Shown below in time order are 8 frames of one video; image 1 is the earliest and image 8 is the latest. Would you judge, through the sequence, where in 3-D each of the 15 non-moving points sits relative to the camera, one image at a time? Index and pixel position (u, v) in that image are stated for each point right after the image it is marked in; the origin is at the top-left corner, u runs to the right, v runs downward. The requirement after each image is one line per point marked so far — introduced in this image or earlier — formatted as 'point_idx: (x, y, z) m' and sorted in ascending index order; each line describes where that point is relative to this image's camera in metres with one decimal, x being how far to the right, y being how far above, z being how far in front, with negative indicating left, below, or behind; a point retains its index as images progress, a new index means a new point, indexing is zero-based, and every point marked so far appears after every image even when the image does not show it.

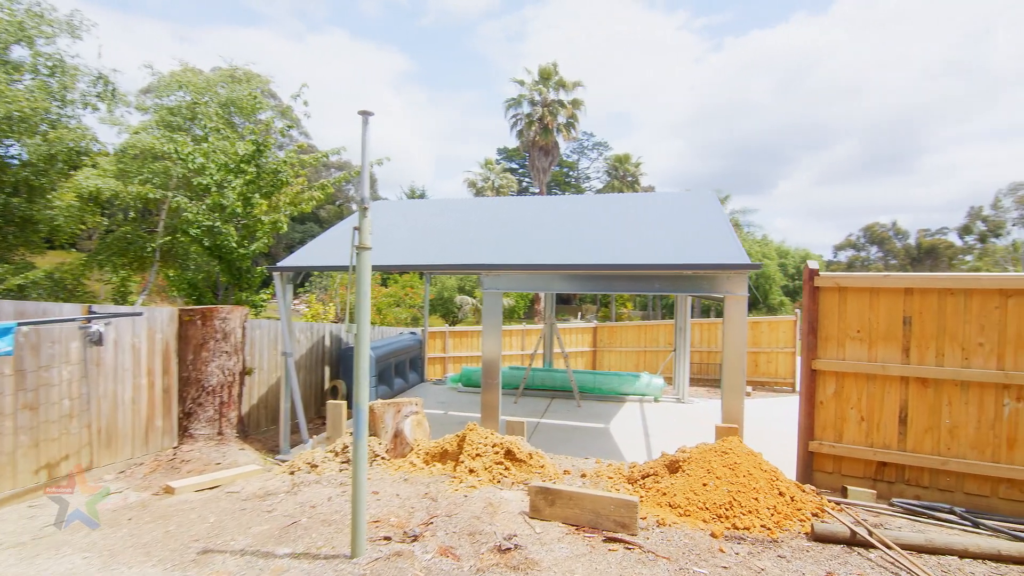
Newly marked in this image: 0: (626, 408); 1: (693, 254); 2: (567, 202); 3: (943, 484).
0: (+2.4, -2.5, +10.9) m
1: (+2.4, +0.4, +6.7) m
2: (+1.0, +1.5, +9.4) m
3: (+3.5, -1.6, +4.3) m
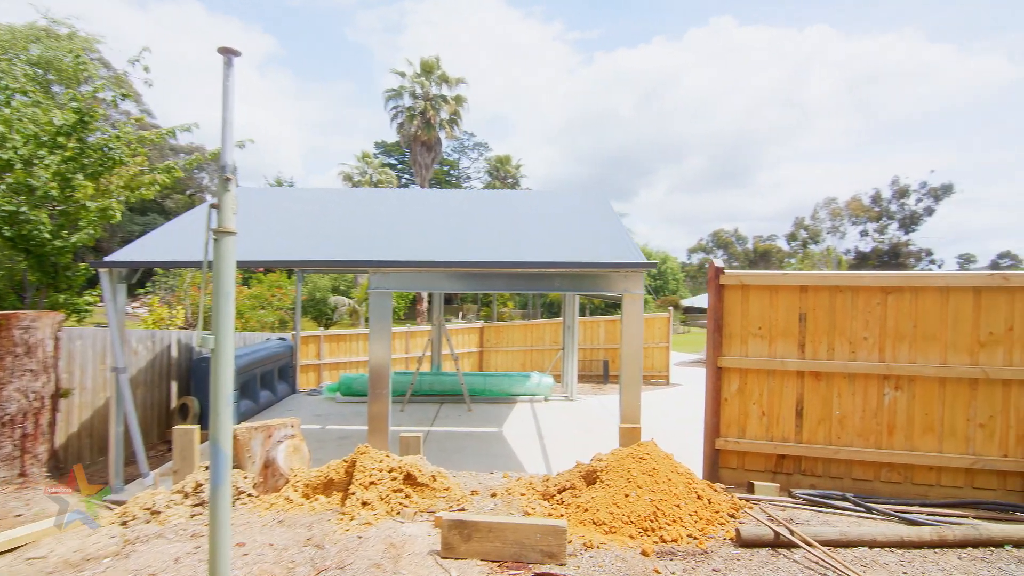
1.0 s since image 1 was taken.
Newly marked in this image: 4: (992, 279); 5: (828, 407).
0: (+0.1, -2.5, +10.6) m
1: (+1.0, +0.5, +6.6) m
2: (-0.9, +1.6, +8.9) m
3: (+2.8, -1.6, +4.5) m
4: (+3.8, +0.1, +4.1) m
5: (+2.7, -1.0, +4.5) m
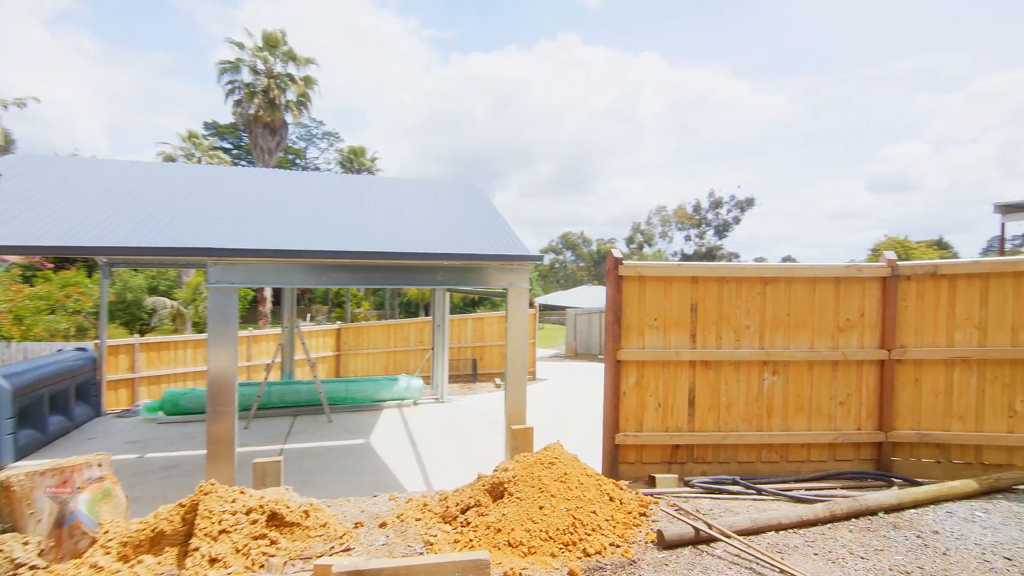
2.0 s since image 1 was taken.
0: (-2.4, -2.4, +9.8) m
1: (-0.4, +0.5, +6.2) m
2: (-2.9, +1.6, +7.8) m
3: (+1.9, -1.5, +4.6) m
4: (+2.9, +0.2, +4.5) m
5: (+1.8, -0.9, +4.6) m
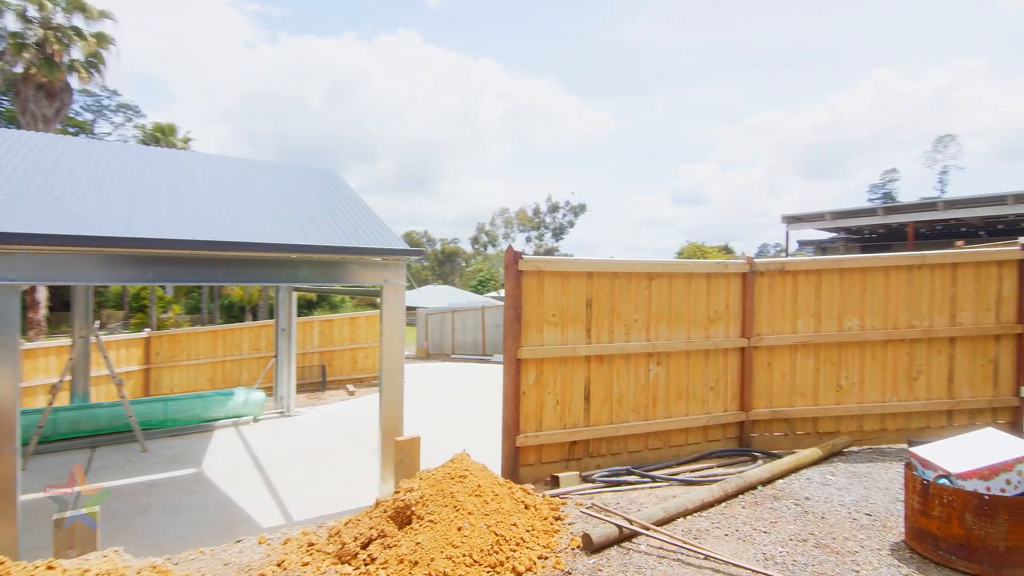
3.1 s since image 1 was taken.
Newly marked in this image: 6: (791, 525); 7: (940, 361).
0: (-4.7, -2.4, +8.3) m
1: (-1.7, +0.6, +5.5) m
2: (-4.6, +1.6, +6.3) m
3: (+0.9, -1.4, +4.7) m
4: (+2.0, +0.2, +4.9) m
5: (+0.9, -0.9, +4.6) m
6: (+1.8, -1.5, +3.4) m
7: (+4.3, -0.7, +5.1) m
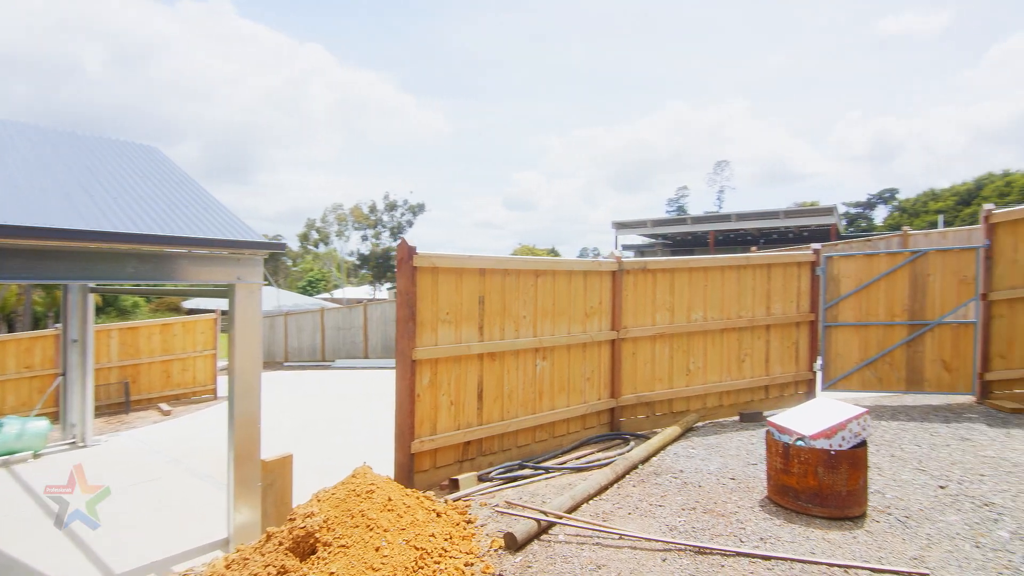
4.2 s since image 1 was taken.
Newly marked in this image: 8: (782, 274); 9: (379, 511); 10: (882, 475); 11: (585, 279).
0: (-6.6, -2.4, +6.4) m
1: (-2.9, +0.6, +4.7) m
2: (-5.9, +1.6, +4.5) m
3: (-0.1, -1.4, +4.7) m
4: (+0.8, +0.2, +5.3) m
5: (-0.1, -0.9, +4.6) m
6: (+1.2, -1.5, +3.7) m
7: (+3.0, -0.7, +6.2) m
8: (+3.2, +0.2, +6.2) m
9: (-0.8, -1.3, +3.0) m
10: (+2.7, -1.4, +3.8) m
11: (+0.7, +0.1, +5.2) m
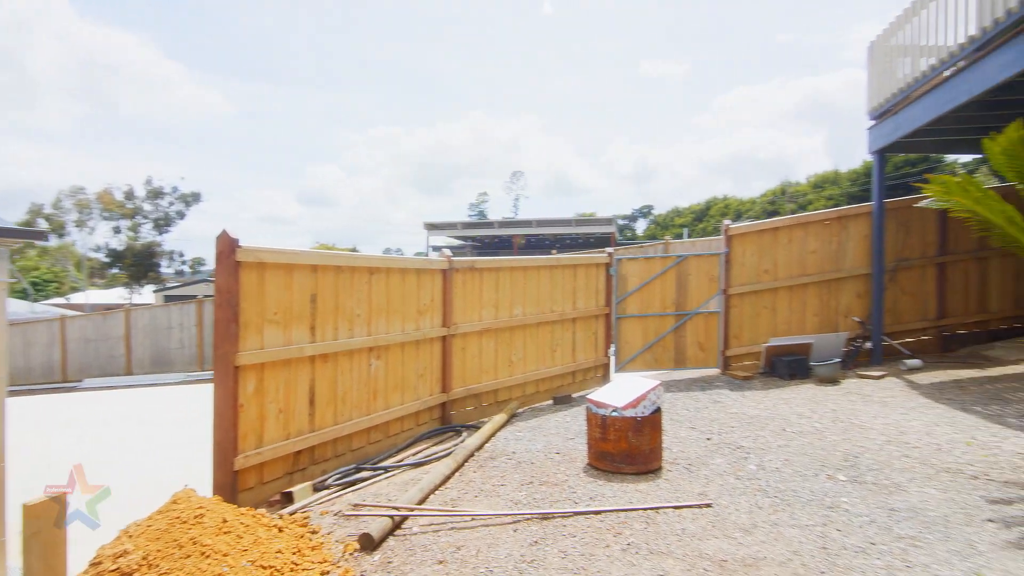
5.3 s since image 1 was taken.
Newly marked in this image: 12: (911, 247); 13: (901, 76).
0: (-8.2, -2.4, +3.7) m
1: (-4.1, +0.6, +3.4) m
2: (-6.9, +1.6, +2.2) m
3: (-1.5, -1.4, +4.5) m
4: (-0.9, +0.3, +5.3) m
5: (-1.5, -0.9, +4.4) m
6: (0.0, -1.5, +4.1) m
7: (+0.7, -0.6, +7.0) m
8: (+1.0, +0.2, +7.1) m
9: (-1.5, -1.3, +2.6) m
10: (+1.4, -1.3, +4.7) m
11: (-1.0, +0.1, +5.3) m
12: (+5.8, +0.6, +7.6) m
13: (+5.1, +2.8, +6.8) m
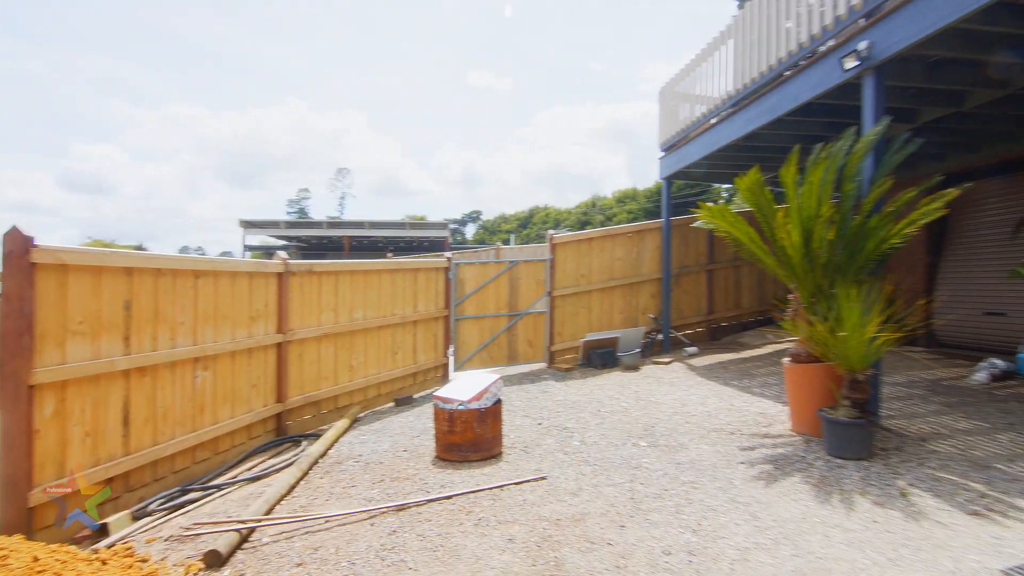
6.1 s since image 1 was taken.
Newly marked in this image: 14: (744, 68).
0: (-8.8, -2.5, +1.2) m
1: (-4.9, +0.5, +2.2) m
2: (-7.1, +1.6, +0.2) m
3: (-2.8, -1.4, +4.1) m
4: (-2.5, +0.2, +5.1) m
5: (-2.8, -0.9, +4.0) m
6: (-1.2, -1.5, +4.2) m
7: (-1.4, -0.7, +7.2) m
8: (-1.3, +0.1, +7.4) m
9: (-2.2, -1.3, +2.3) m
10: (-0.1, -1.4, +5.2) m
11: (-2.5, +0.1, +5.0) m
12: (+3.2, +0.6, +9.3) m
13: (+2.7, +2.7, +8.3) m
14: (+3.0, +2.8, +6.7) m
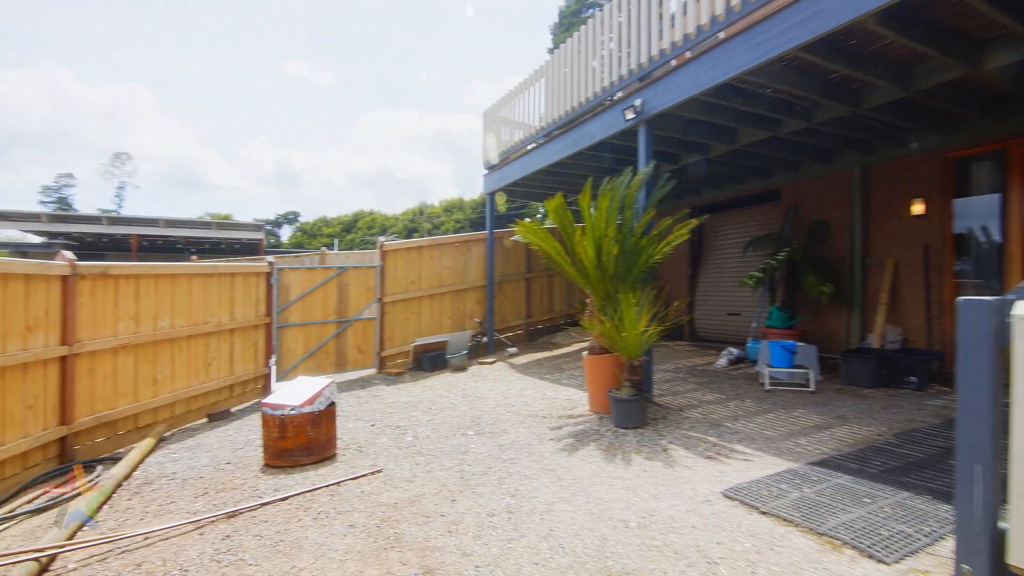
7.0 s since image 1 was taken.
0: (-8.8, -2.5, -1.4) m
1: (-5.4, +0.5, +1.0) m
2: (-6.8, +1.6, -1.7) m
3: (-4.0, -1.5, +3.4) m
4: (-4.0, +0.2, +4.4) m
5: (-3.9, -0.9, +3.3) m
6: (-2.5, -1.5, +4.0) m
7: (-3.7, -0.8, +6.7) m
8: (-3.6, +0.1, +7.0) m
9: (-2.8, -1.3, +1.9) m
10: (-1.8, -1.4, +5.3) m
11: (-4.0, 0.0, +4.3) m
12: (0.0, +0.4, +10.3) m
13: (-0.2, +2.6, +9.2) m
14: (+0.6, +2.8, +7.8) m
